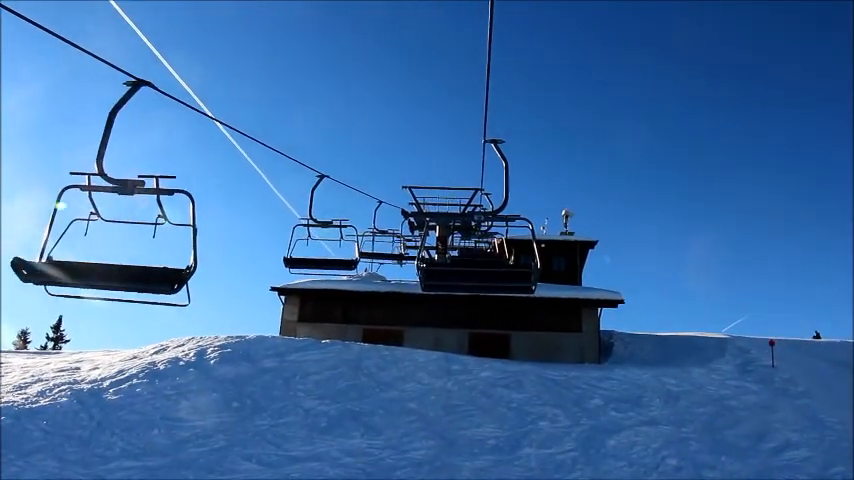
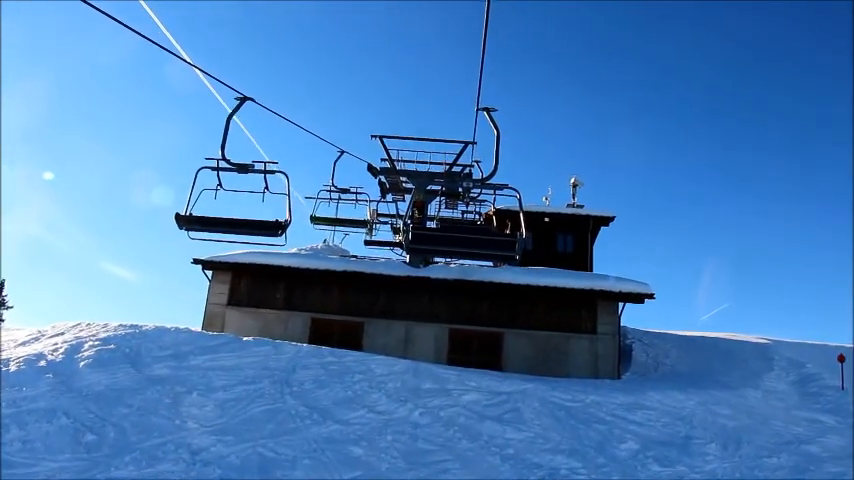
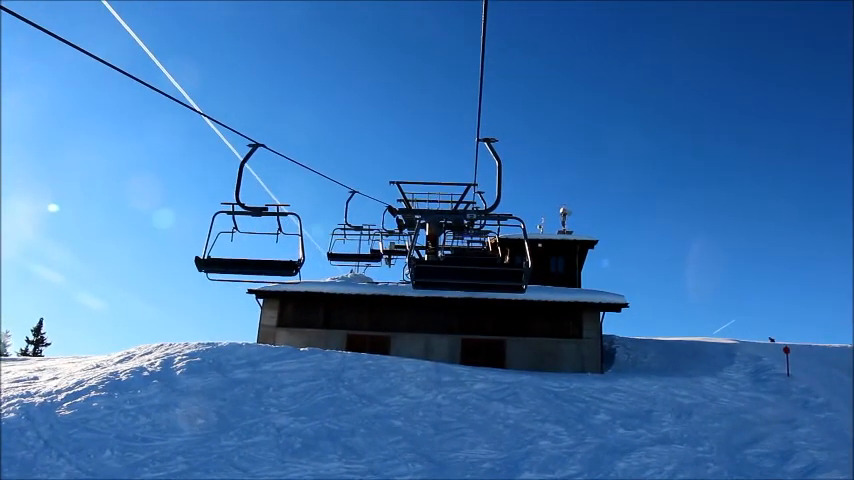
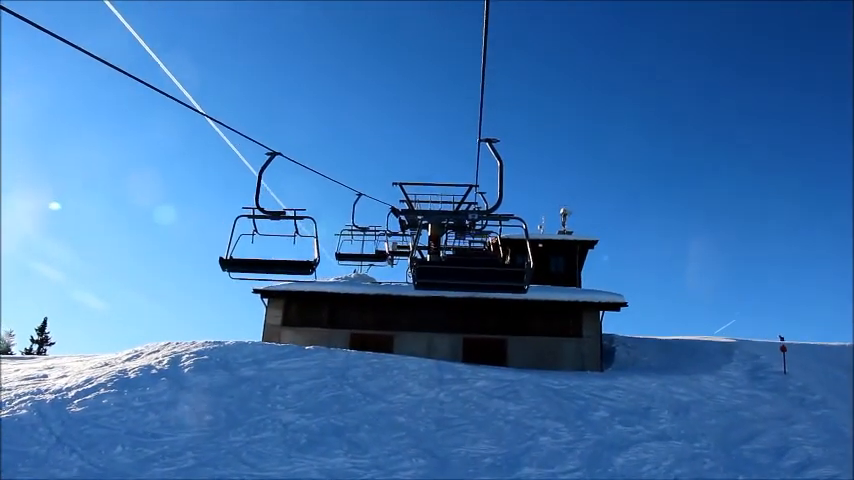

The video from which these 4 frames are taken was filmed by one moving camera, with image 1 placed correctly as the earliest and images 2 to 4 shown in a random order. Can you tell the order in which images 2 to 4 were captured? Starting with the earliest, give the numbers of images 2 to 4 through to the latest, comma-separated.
4, 3, 2
